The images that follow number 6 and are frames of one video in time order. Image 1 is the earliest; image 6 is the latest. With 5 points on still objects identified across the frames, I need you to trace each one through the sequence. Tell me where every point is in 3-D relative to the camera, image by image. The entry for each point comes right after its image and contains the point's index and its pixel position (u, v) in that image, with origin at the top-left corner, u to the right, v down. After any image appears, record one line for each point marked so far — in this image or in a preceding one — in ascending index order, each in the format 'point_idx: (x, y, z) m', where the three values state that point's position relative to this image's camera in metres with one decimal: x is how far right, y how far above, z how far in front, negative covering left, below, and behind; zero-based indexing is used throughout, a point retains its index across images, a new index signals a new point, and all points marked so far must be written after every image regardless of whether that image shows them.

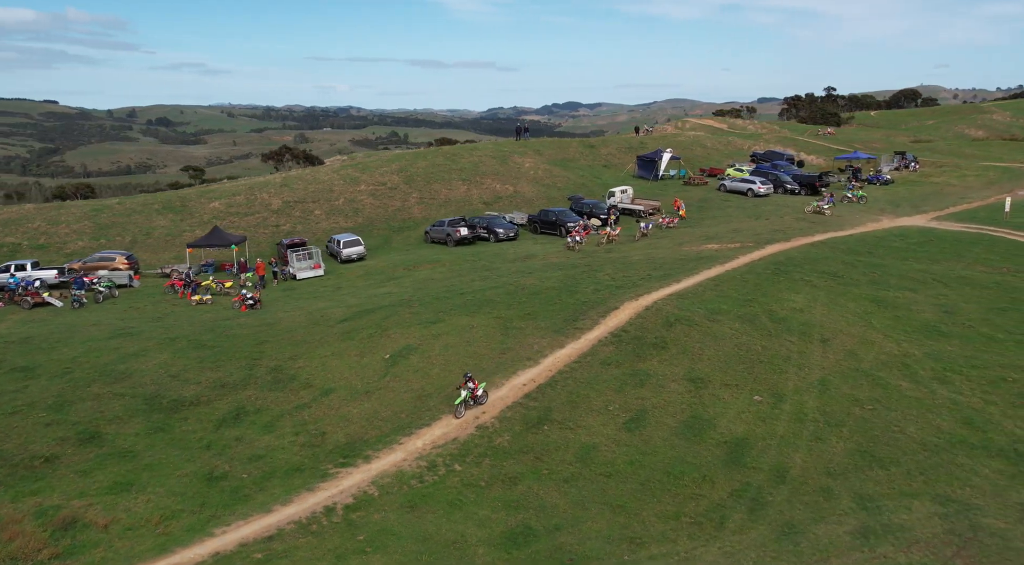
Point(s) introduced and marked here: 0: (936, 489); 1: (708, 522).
0: (+9.1, -4.5, +14.3) m
1: (+4.0, -5.0, +13.6) m
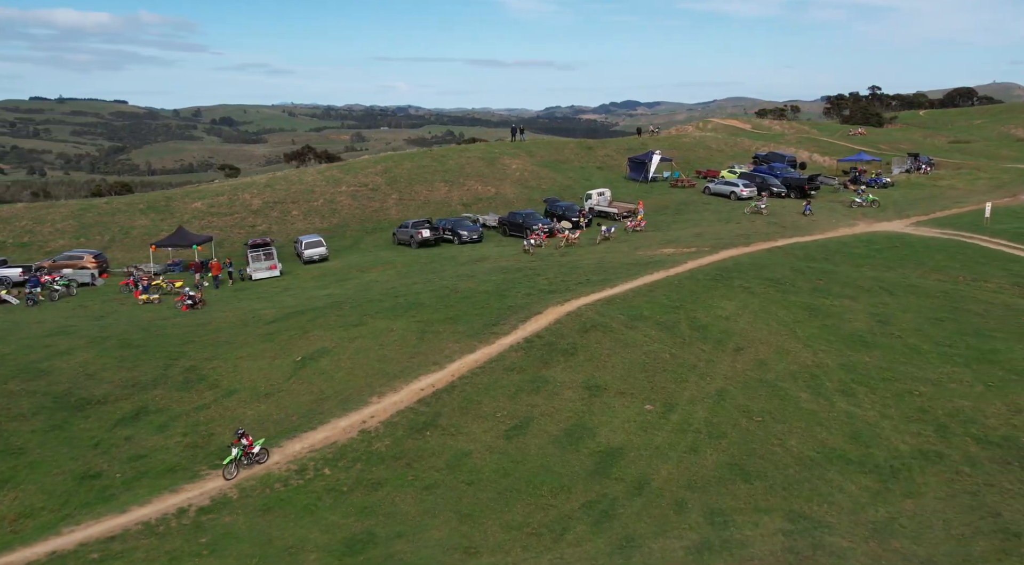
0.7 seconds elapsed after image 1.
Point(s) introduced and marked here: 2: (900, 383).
0: (+5.9, -4.7, +13.9) m
1: (+0.7, -5.1, +13.4) m
2: (+11.1, -2.9, +19.0) m
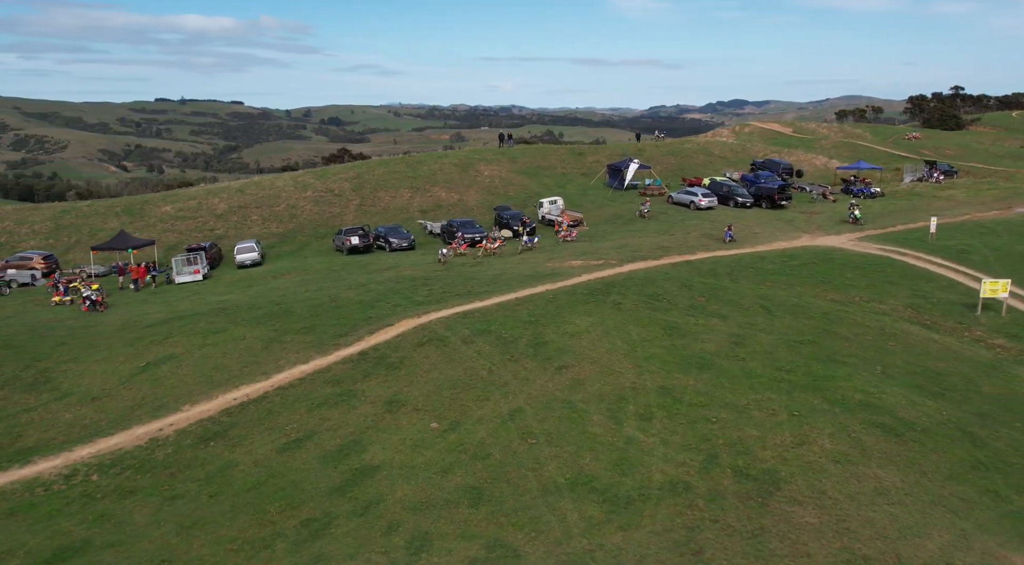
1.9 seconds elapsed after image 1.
0: (-0.3, -5.2, +13.7) m
1: (-5.4, -5.5, +13.5) m
2: (+5.4, -3.5, +18.3) m
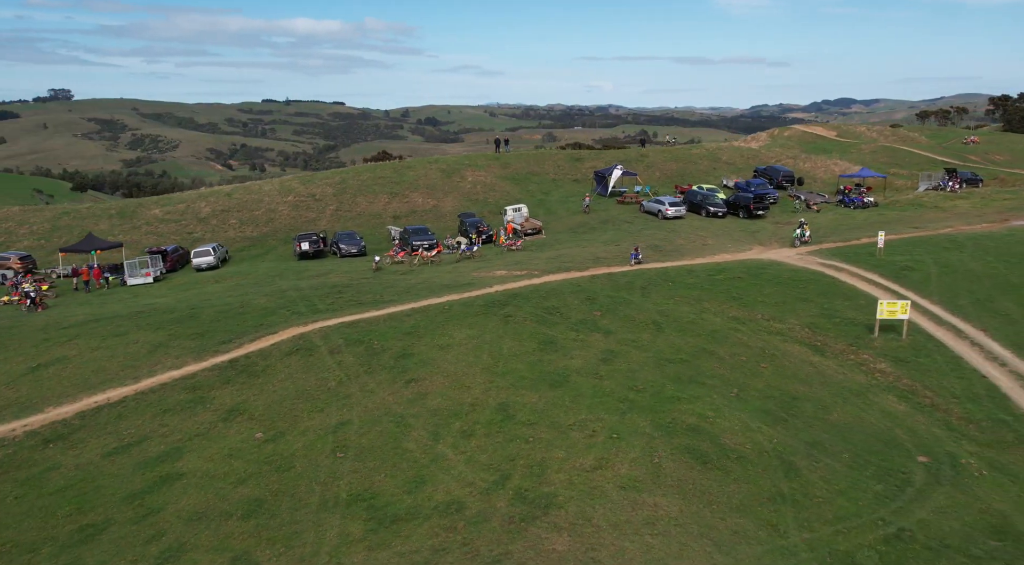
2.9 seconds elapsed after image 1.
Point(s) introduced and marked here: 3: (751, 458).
0: (-5.5, -5.5, +13.9) m
1: (-10.6, -5.8, +14.1) m
2: (+0.5, -3.9, +18.1) m
3: (+6.0, -4.4, +16.5) m
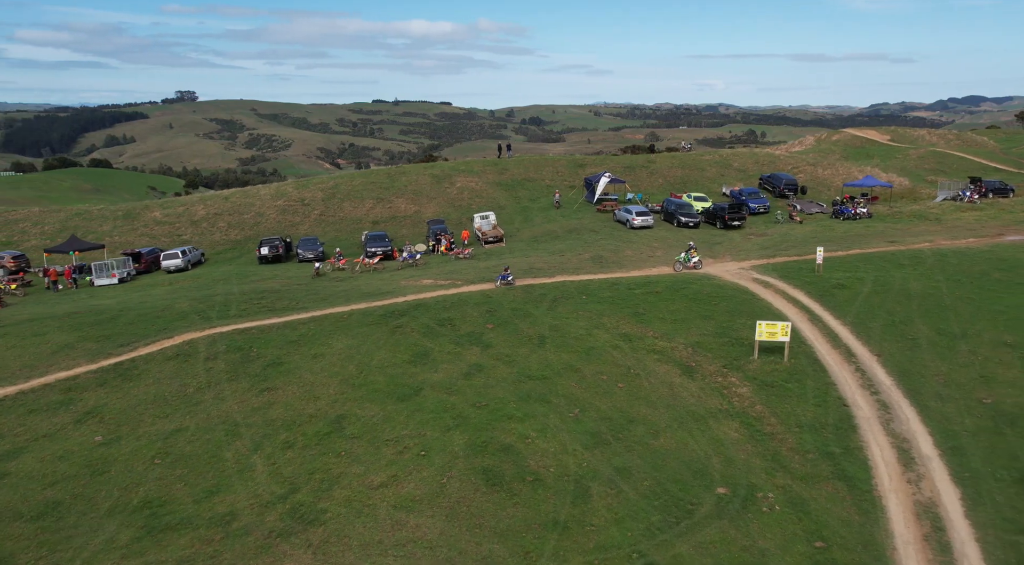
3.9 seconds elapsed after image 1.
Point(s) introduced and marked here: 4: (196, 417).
0: (-10.8, -5.8, +14.5) m
1: (-15.9, -6.0, +15.2) m
2: (-4.4, -4.4, +18.3) m
3: (+0.8, -4.9, +16.2) m
4: (-9.4, -4.0, +19.8) m
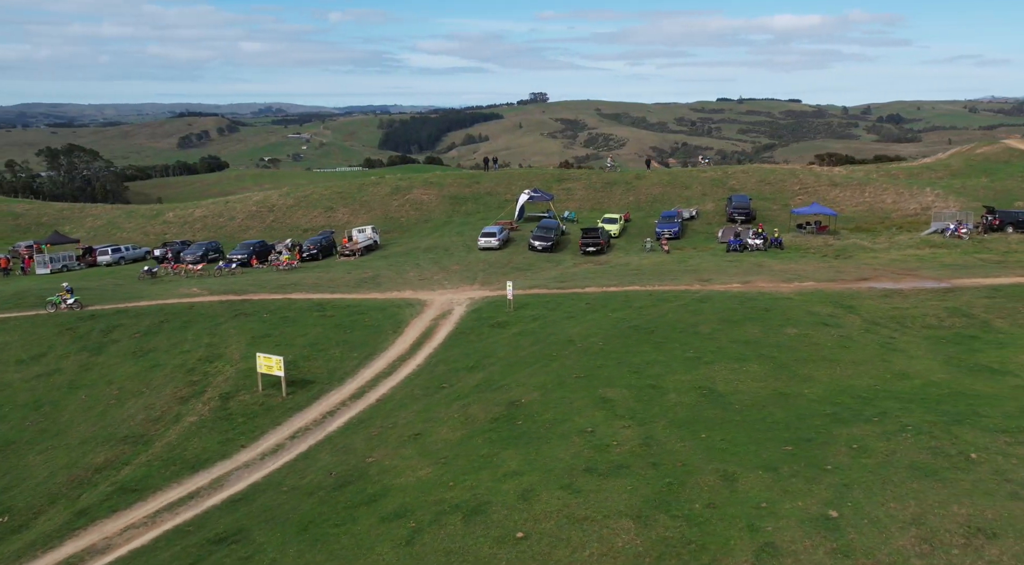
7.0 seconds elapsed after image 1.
0: (-29.0, -5.7, +20.0) m
1: (-33.8, -5.5, +22.0) m
2: (-21.9, -4.6, +22.0) m
3: (-17.3, -5.5, +18.6) m
4: (-26.3, -4.0, +24.7) m
